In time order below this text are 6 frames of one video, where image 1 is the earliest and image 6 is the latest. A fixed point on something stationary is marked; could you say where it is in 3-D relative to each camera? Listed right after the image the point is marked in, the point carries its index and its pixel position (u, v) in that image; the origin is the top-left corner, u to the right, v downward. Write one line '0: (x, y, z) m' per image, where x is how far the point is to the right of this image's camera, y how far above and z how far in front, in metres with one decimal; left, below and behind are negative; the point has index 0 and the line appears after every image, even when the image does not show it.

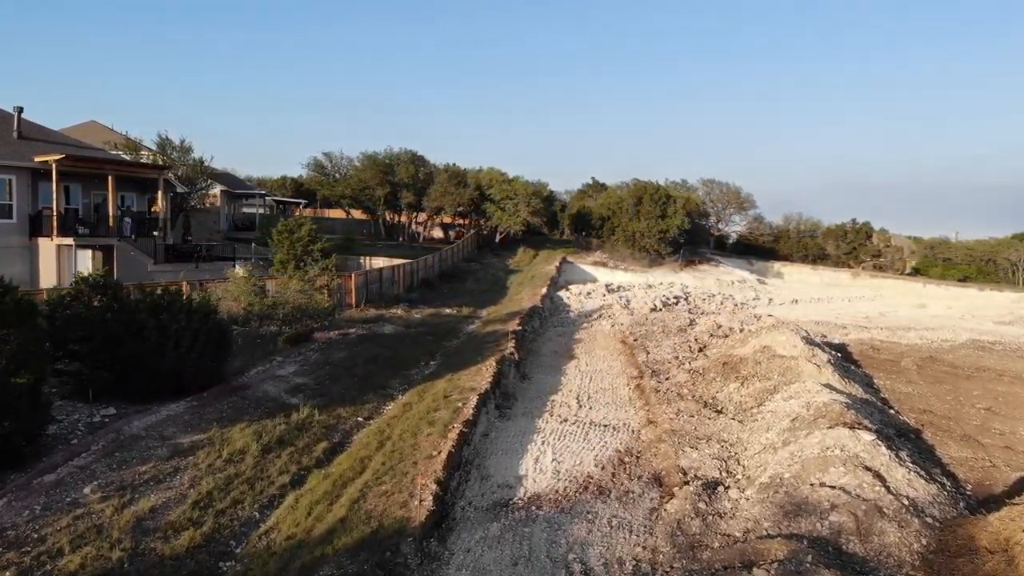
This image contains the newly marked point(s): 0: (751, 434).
0: (+4.4, -2.7, +15.5) m
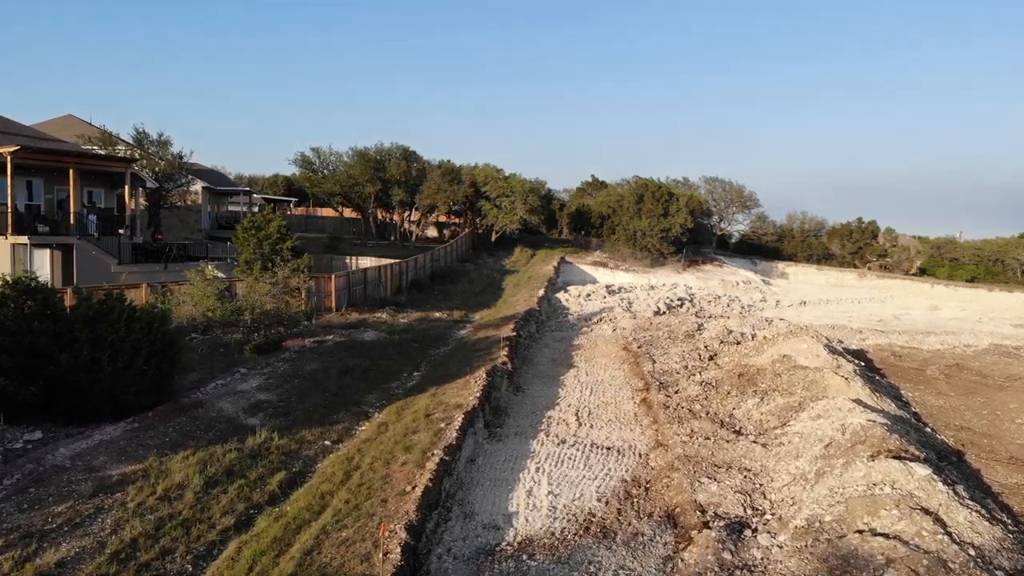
0: (+4.2, -2.8, +13.4) m
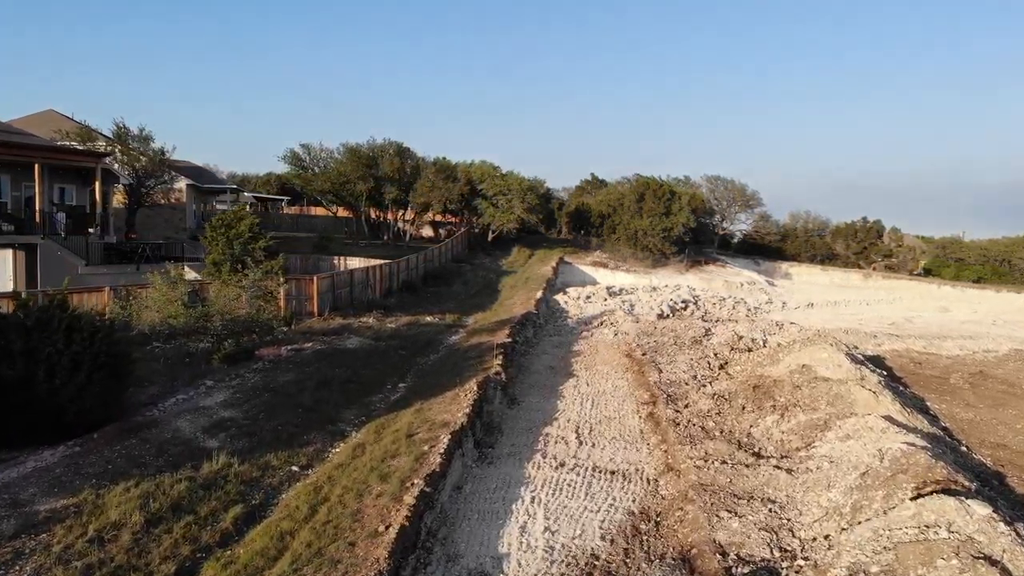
0: (+4.1, -2.8, +11.8) m
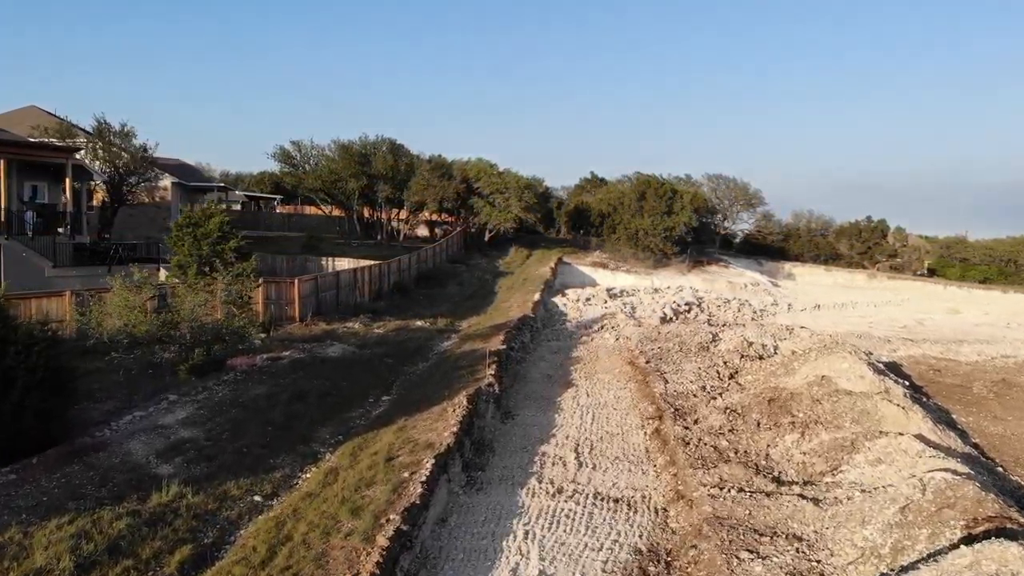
0: (+4.0, -2.9, +10.3) m
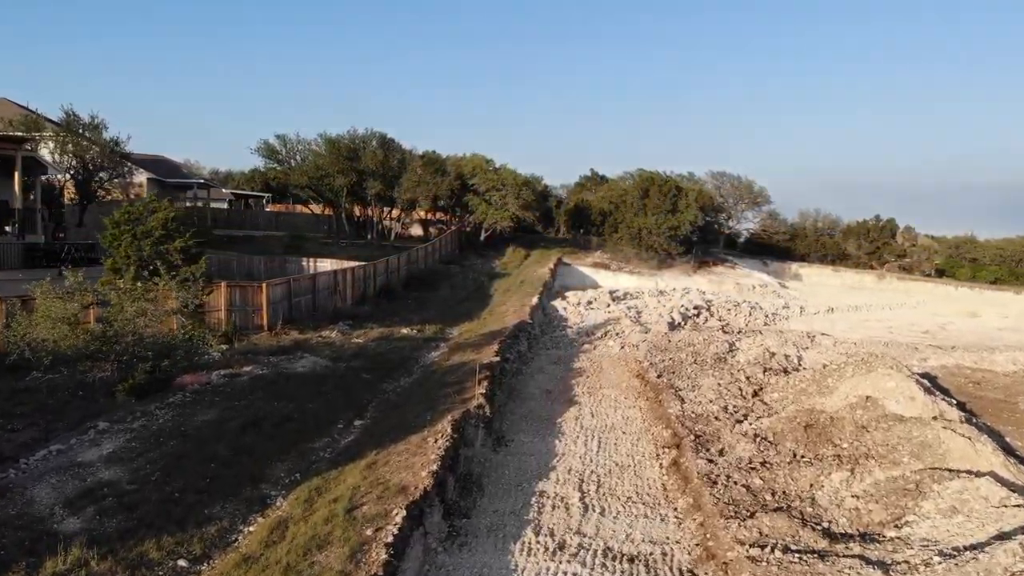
0: (+3.9, -3.0, +8.0) m
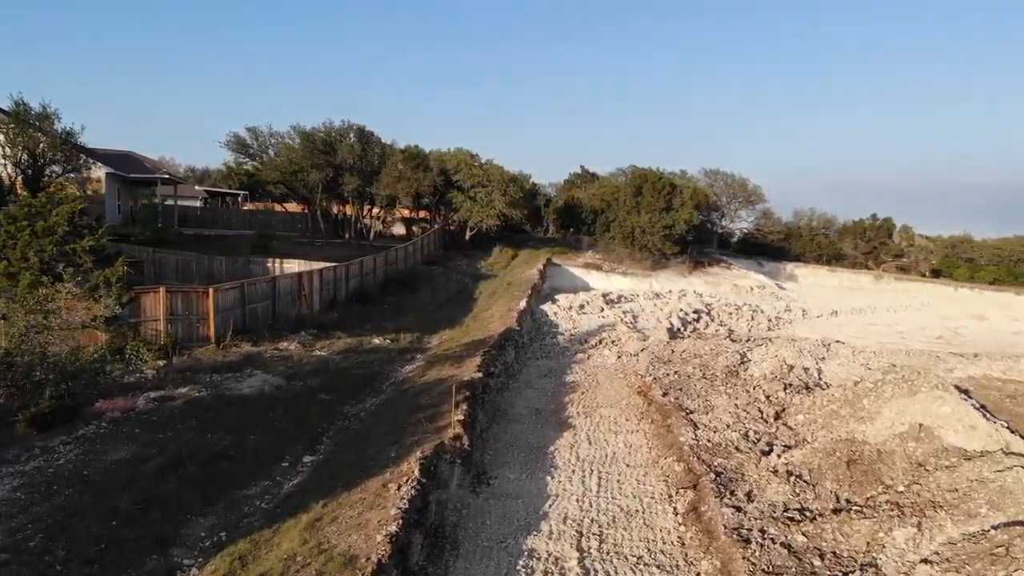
0: (+3.7, -3.1, +5.7) m
